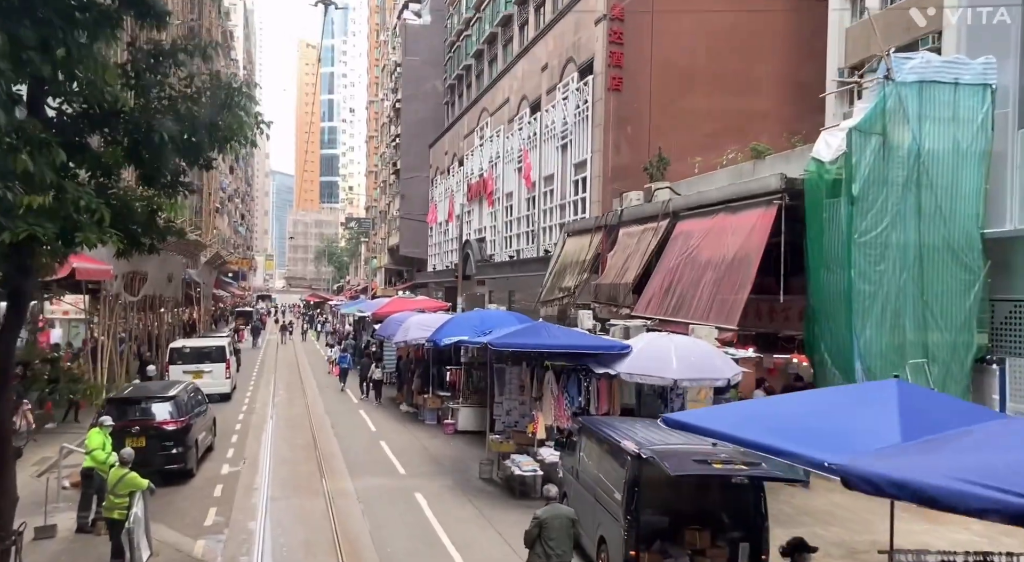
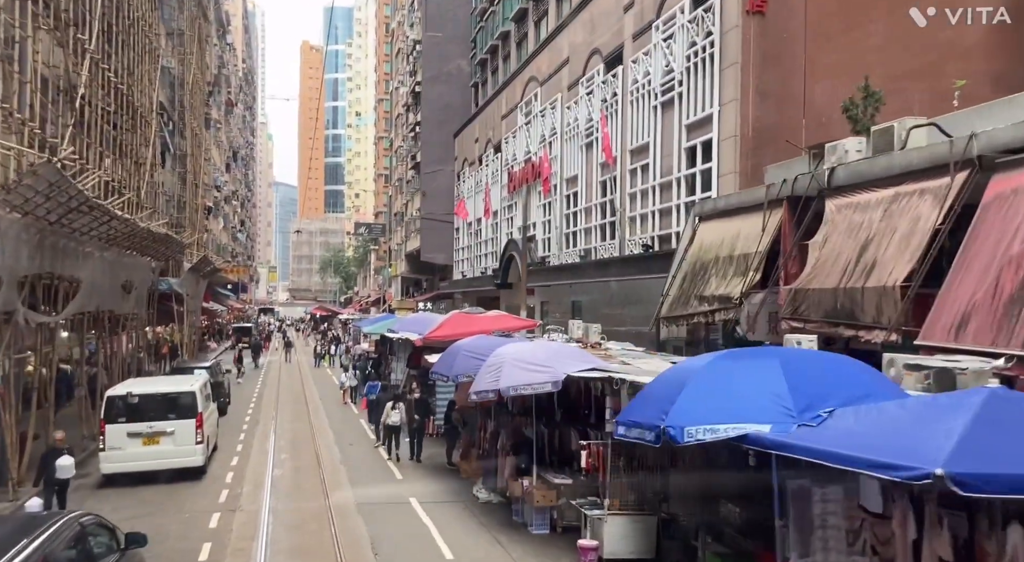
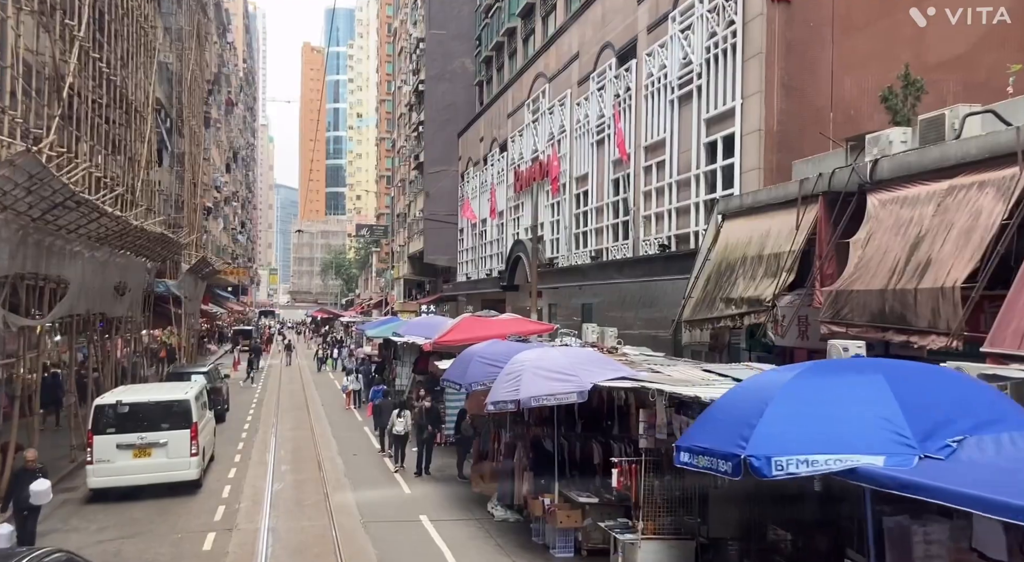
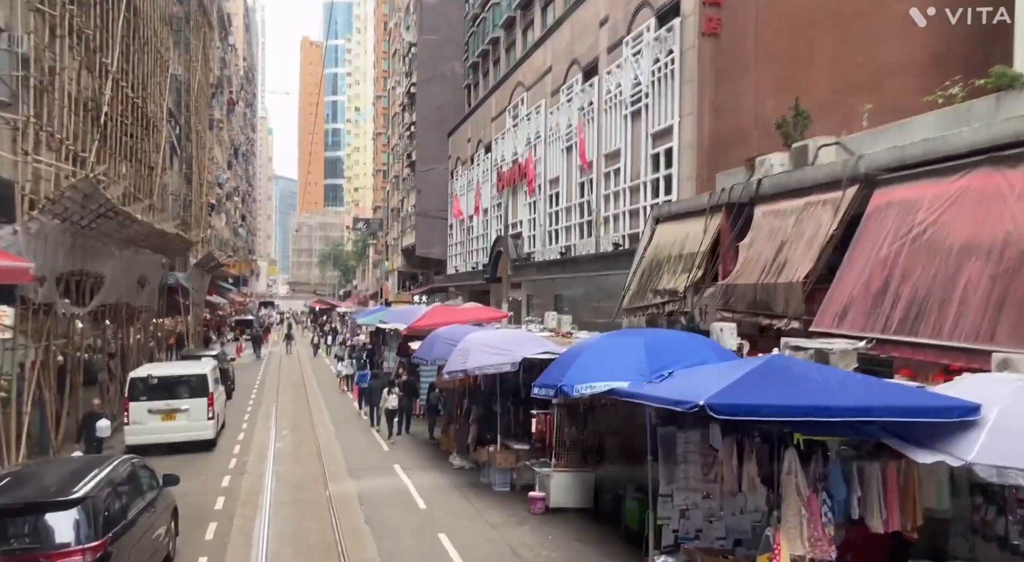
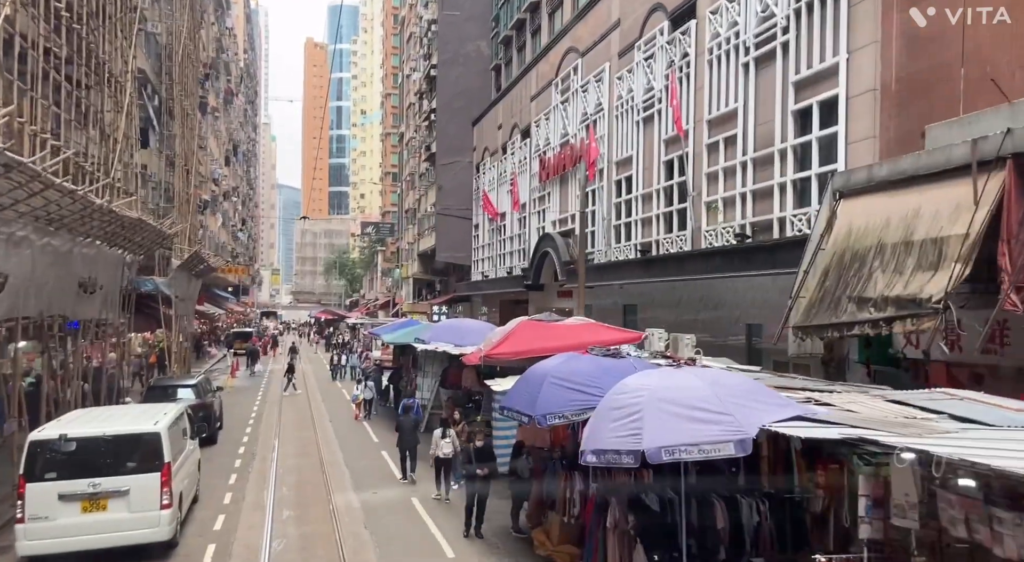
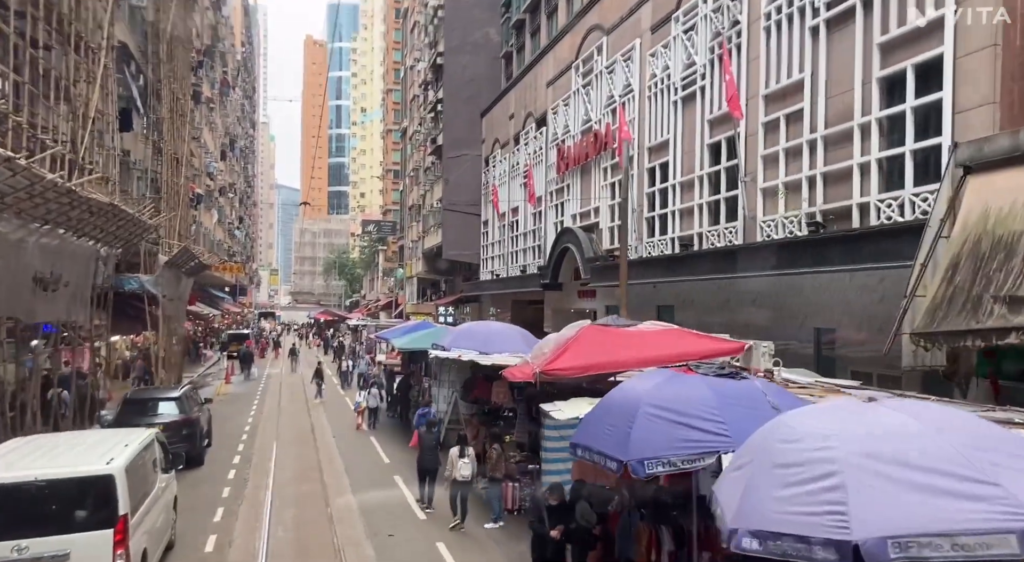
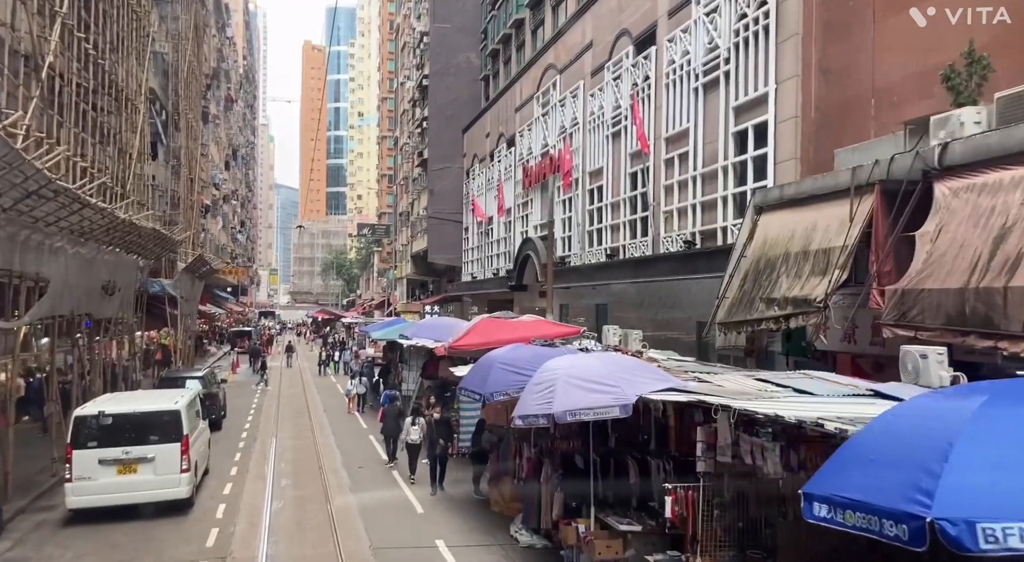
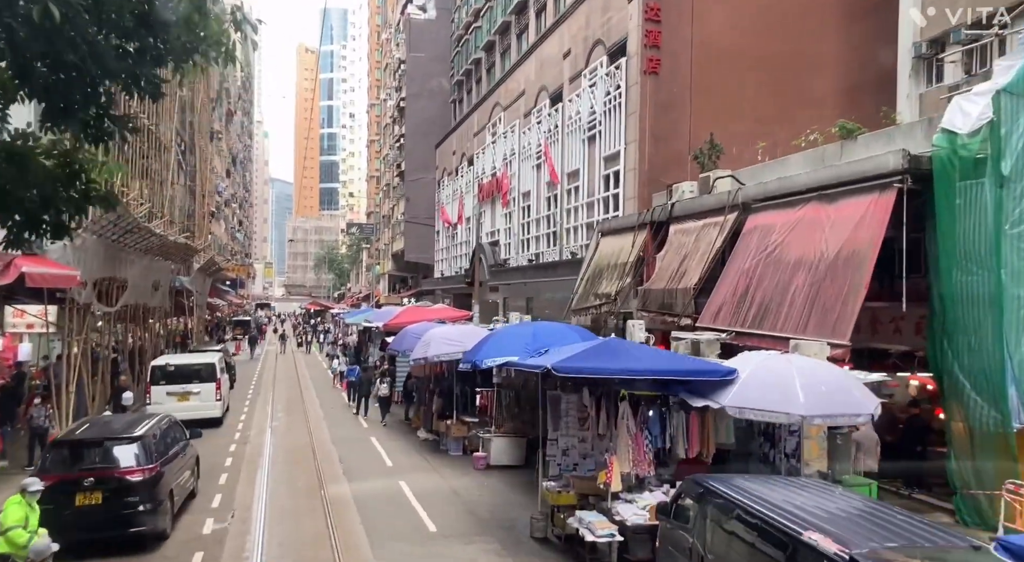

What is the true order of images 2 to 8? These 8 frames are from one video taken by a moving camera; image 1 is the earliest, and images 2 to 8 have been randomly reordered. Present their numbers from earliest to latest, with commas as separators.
8, 4, 2, 3, 7, 5, 6
